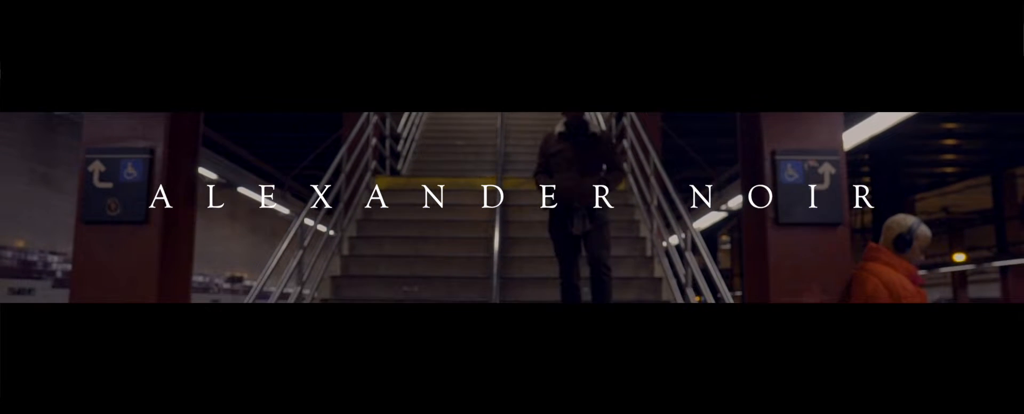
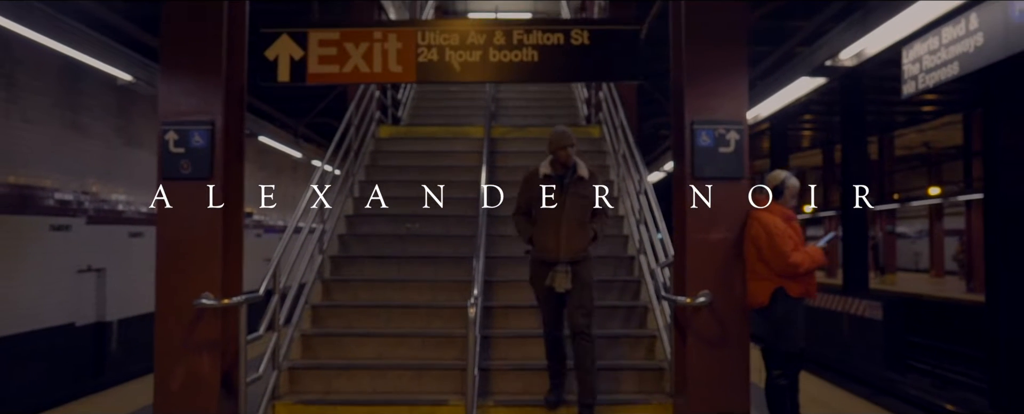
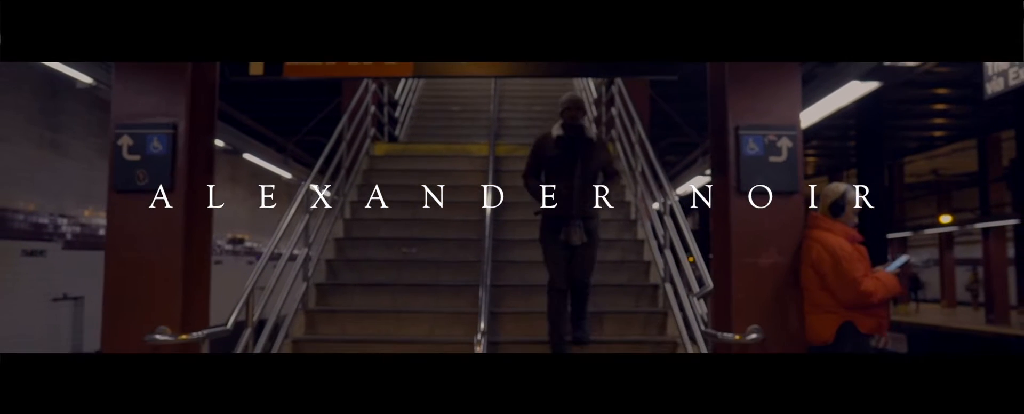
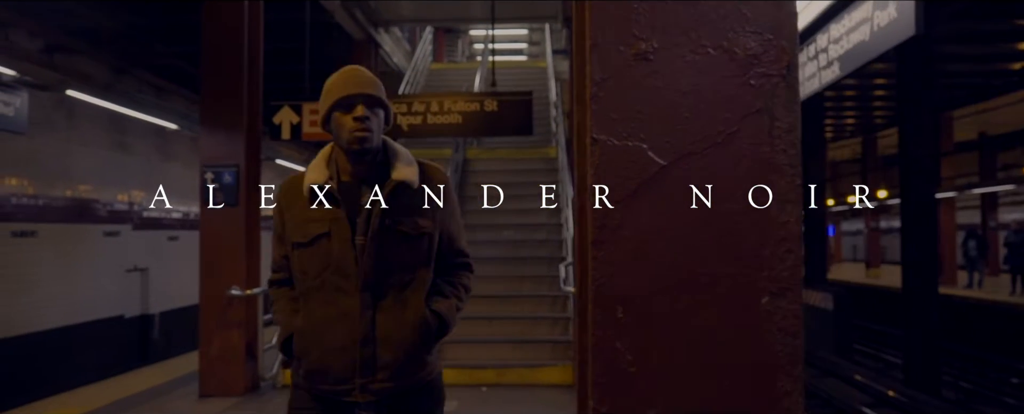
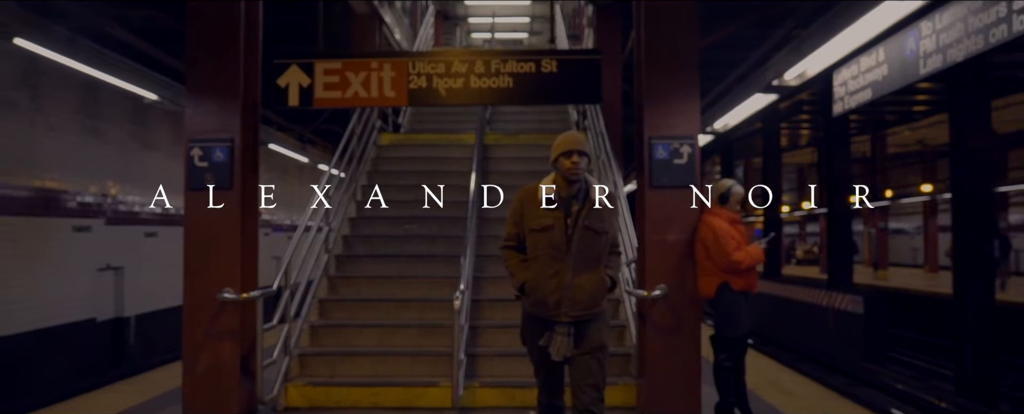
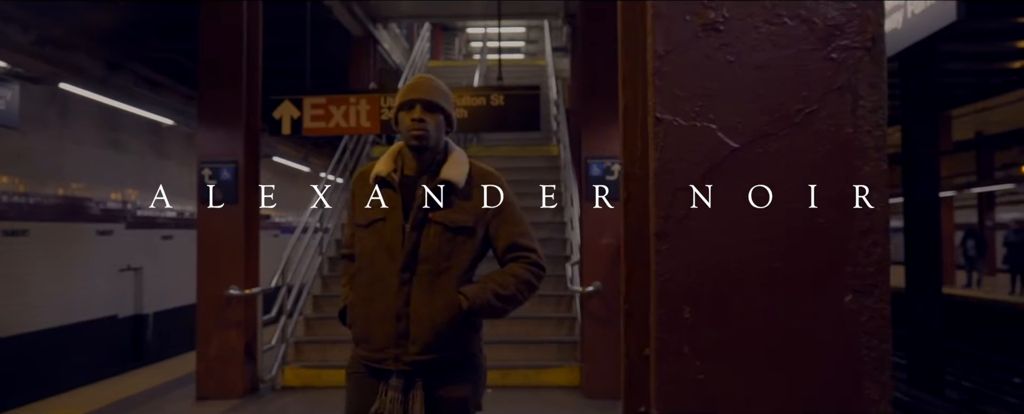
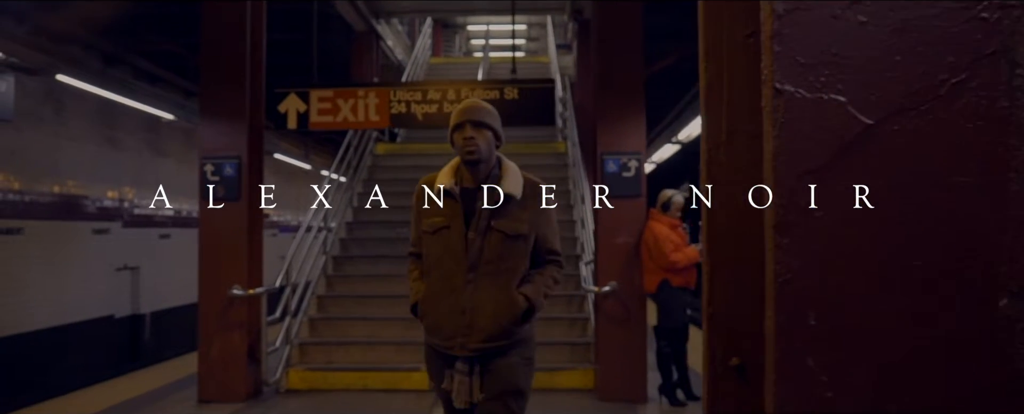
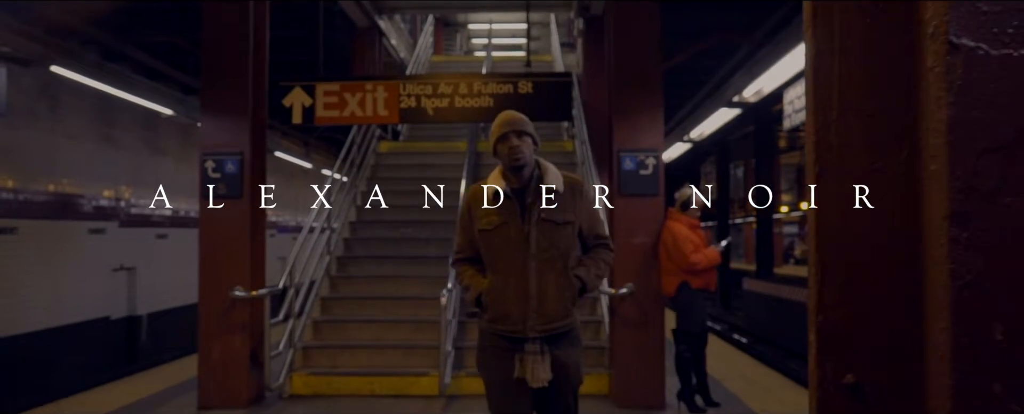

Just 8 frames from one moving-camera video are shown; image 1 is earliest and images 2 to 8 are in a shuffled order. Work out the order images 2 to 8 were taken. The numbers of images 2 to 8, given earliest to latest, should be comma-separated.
3, 2, 5, 8, 7, 6, 4
